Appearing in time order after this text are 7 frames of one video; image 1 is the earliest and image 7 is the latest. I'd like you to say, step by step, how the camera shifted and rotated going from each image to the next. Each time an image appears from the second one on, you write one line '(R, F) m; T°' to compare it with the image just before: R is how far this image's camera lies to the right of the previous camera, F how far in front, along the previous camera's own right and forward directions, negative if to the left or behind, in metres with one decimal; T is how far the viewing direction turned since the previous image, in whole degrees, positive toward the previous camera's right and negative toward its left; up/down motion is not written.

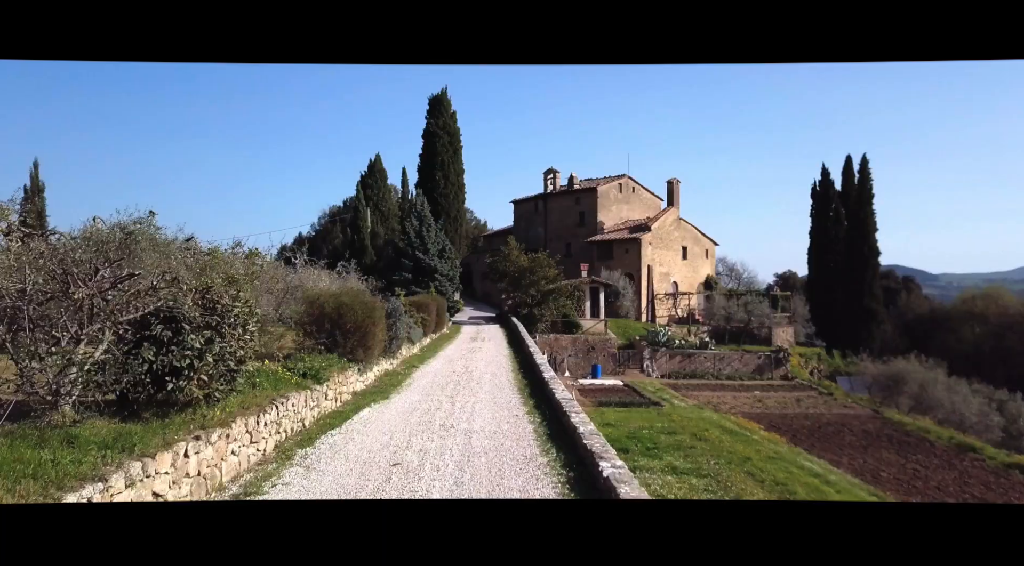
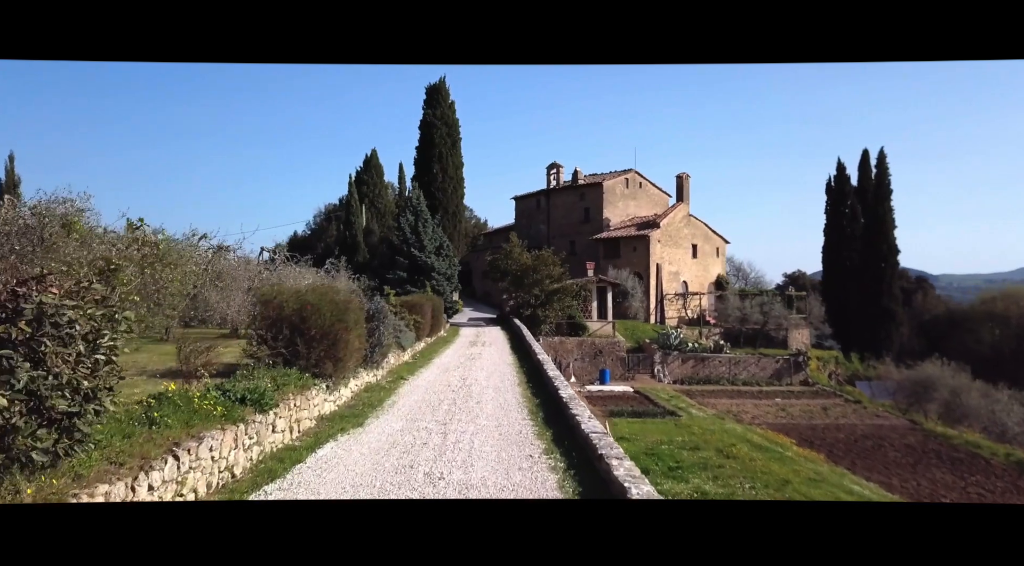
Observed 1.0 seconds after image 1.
(-0.1, +1.9) m; 0°
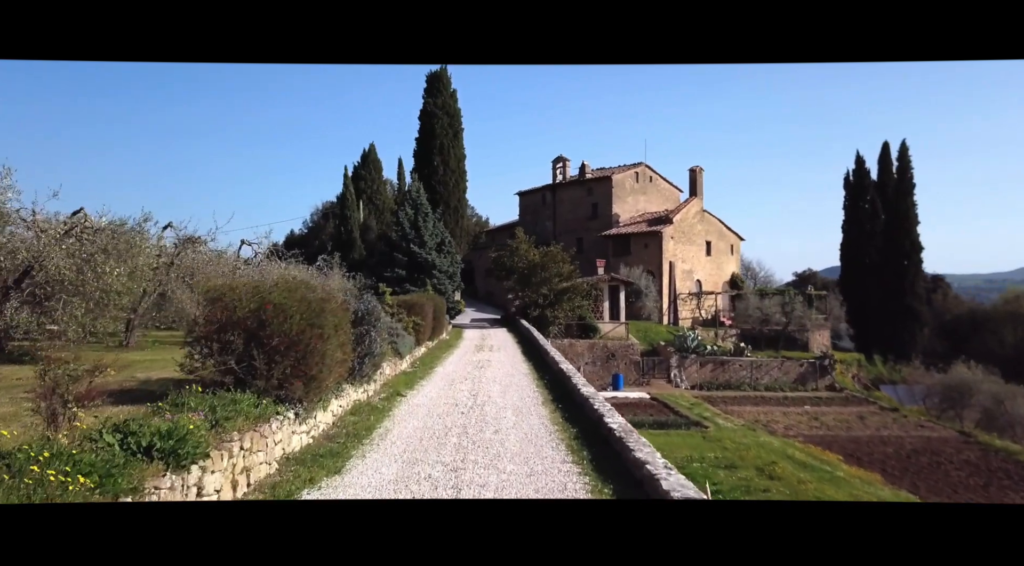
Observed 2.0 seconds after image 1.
(-0.2, +1.9) m; 0°
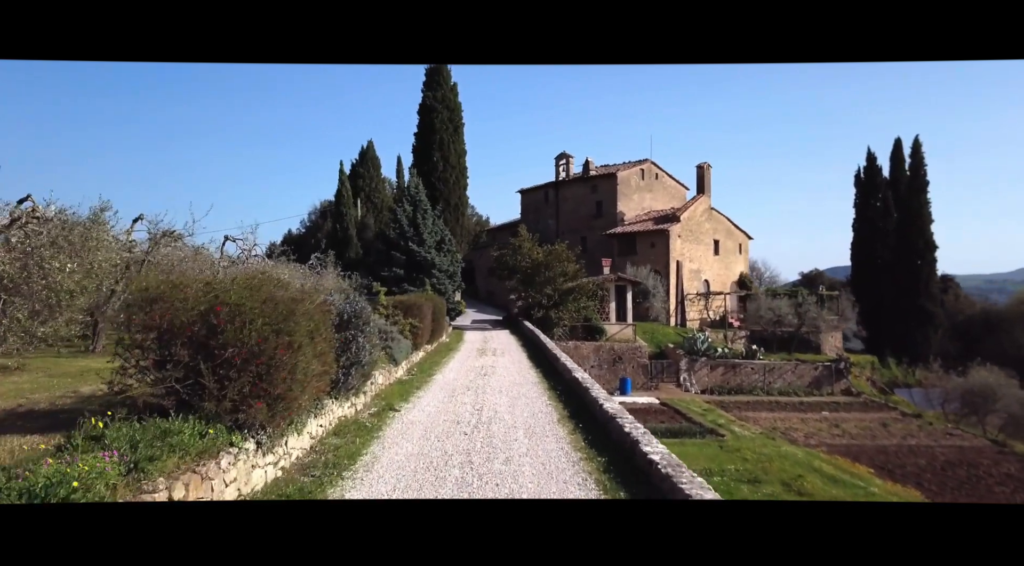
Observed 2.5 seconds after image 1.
(-0.1, +1.1) m; 0°
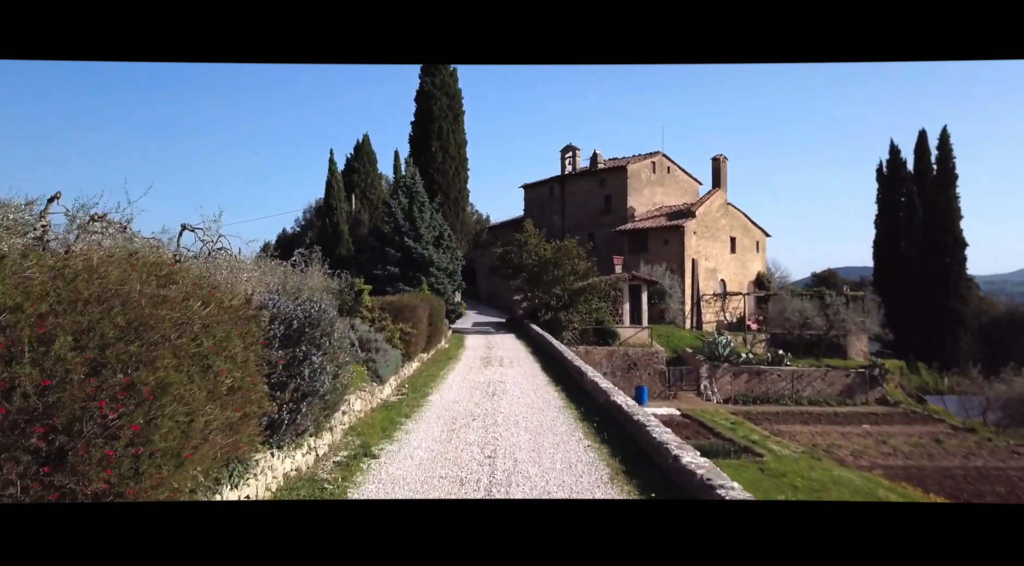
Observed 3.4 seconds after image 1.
(-0.2, +2.2) m; 0°
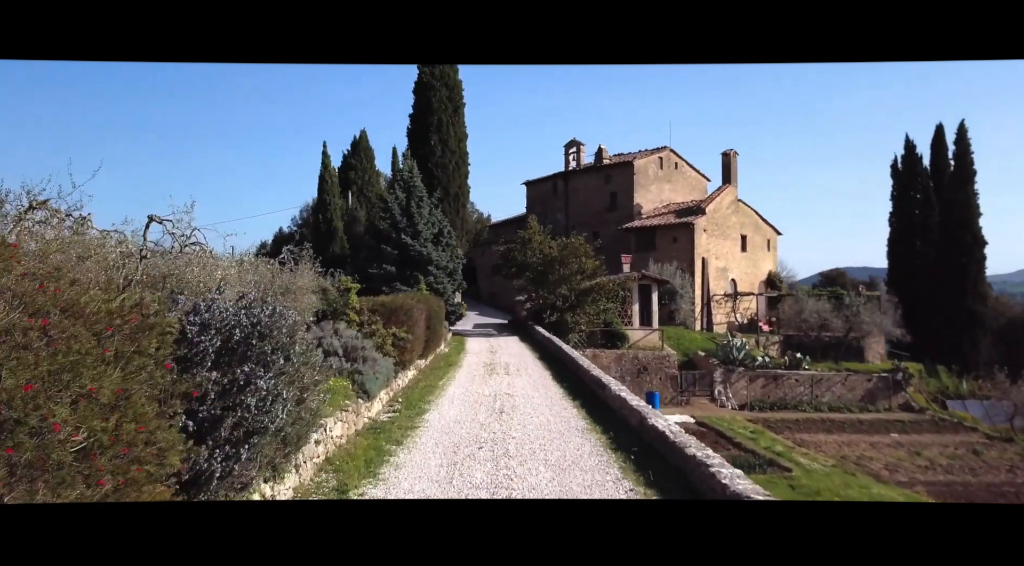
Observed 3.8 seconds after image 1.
(-0.1, +1.3) m; 0°
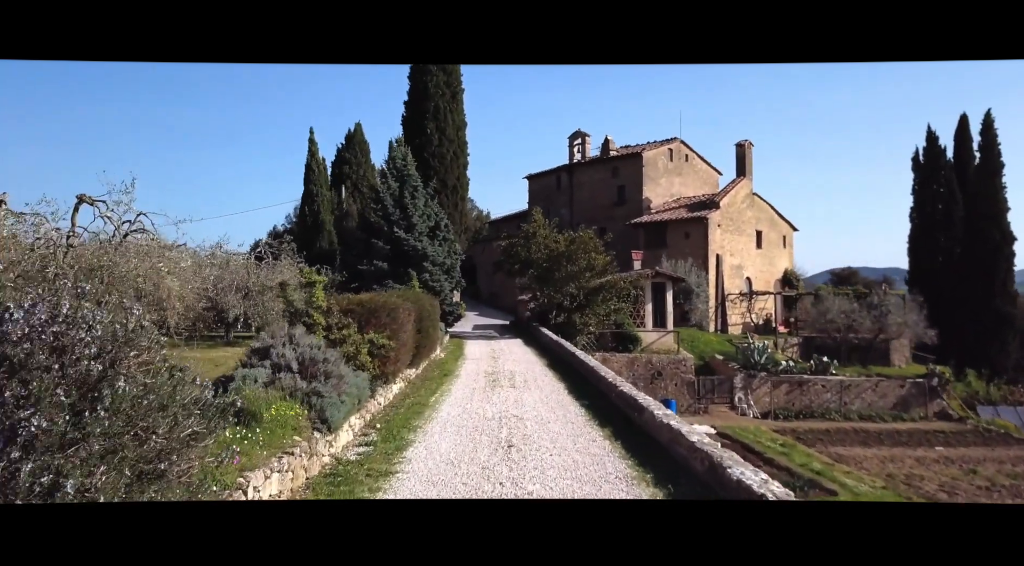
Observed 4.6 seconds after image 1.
(-0.1, +1.8) m; 0°
